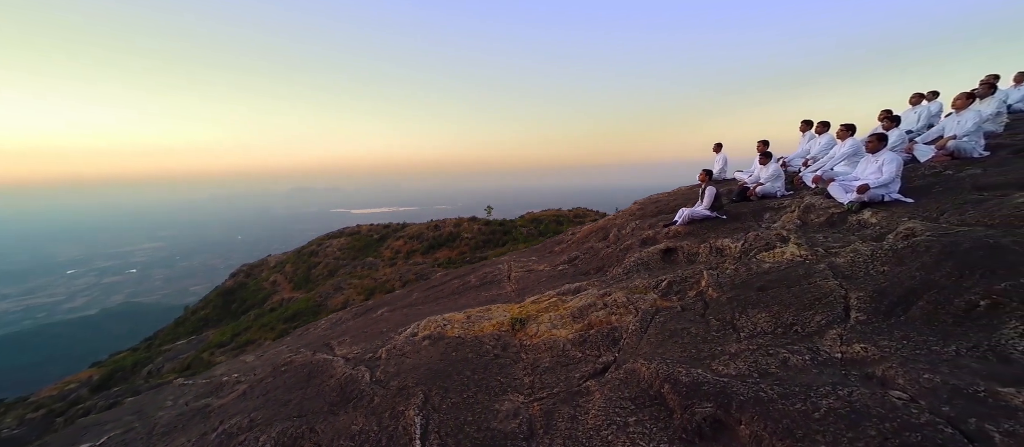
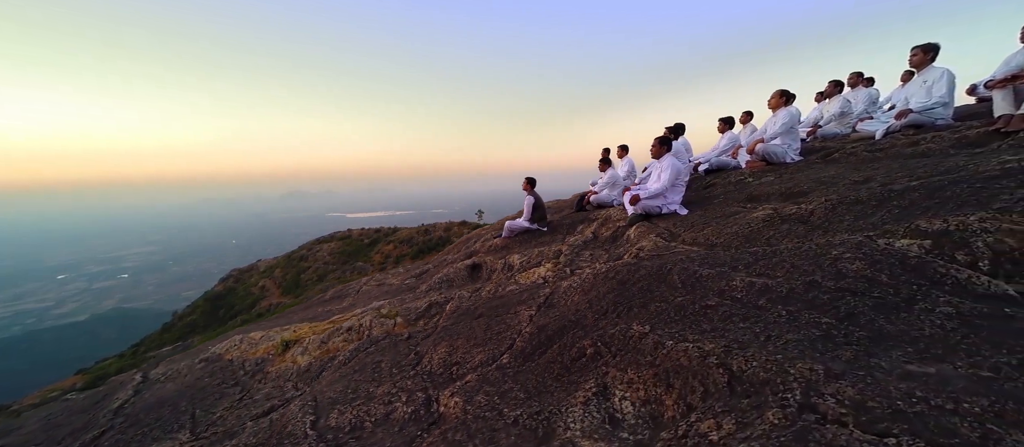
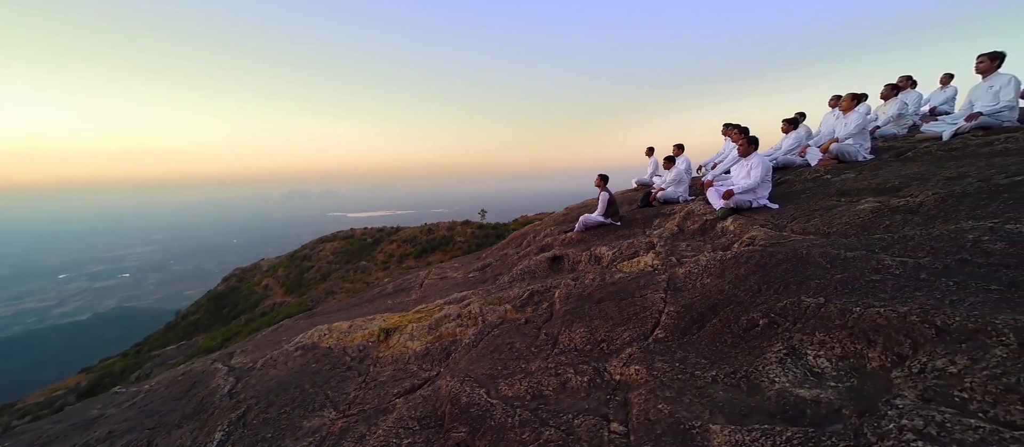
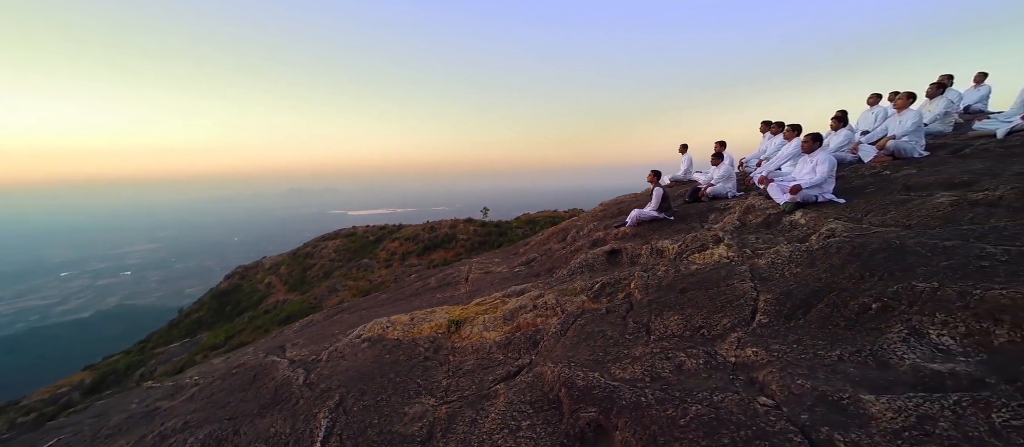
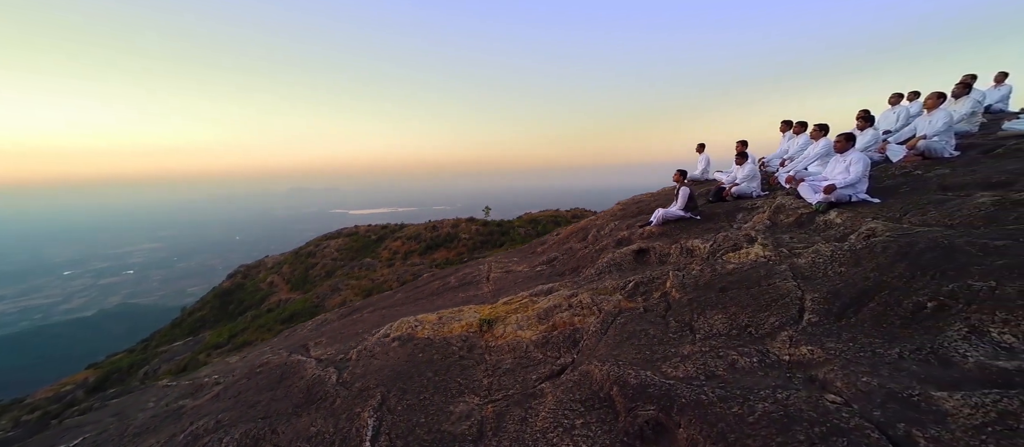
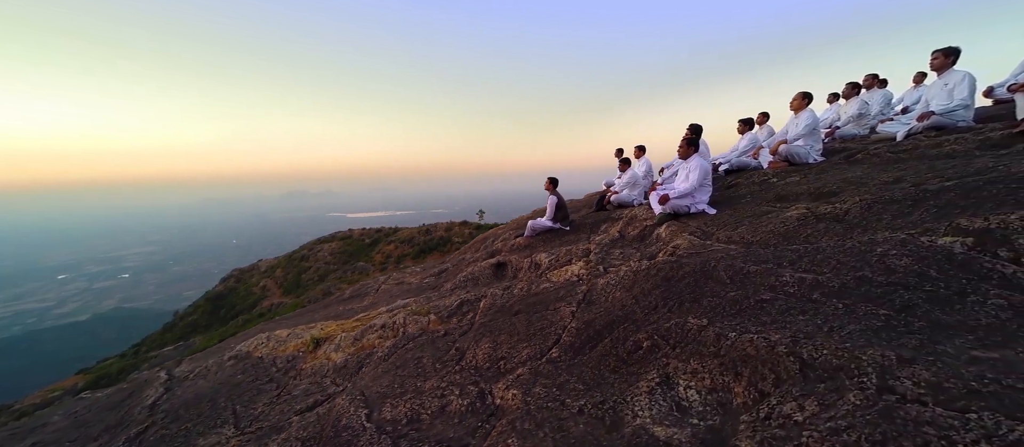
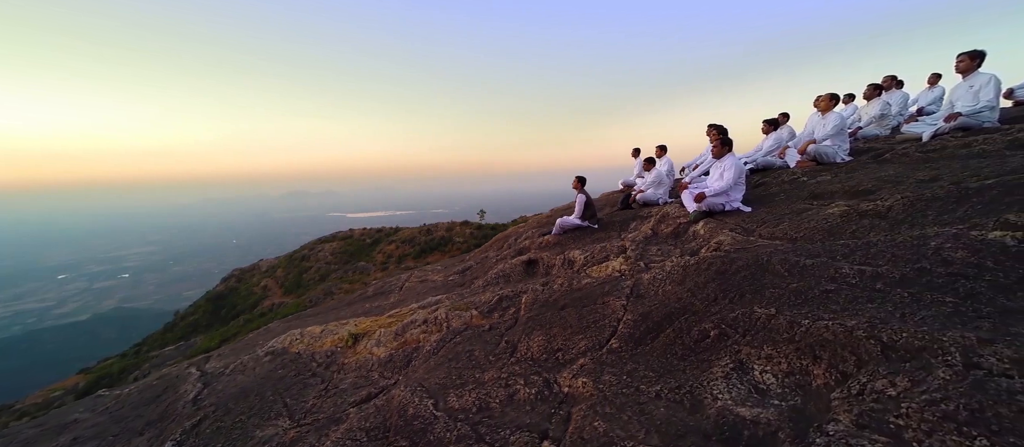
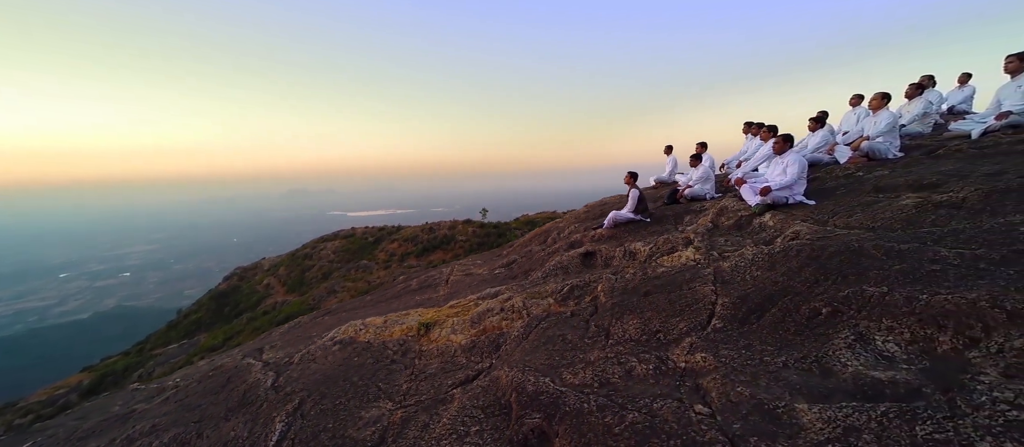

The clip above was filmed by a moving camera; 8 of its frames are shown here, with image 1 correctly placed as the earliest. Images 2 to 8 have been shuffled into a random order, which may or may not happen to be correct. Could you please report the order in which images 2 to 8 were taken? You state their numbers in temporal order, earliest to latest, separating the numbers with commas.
5, 4, 8, 3, 7, 6, 2
